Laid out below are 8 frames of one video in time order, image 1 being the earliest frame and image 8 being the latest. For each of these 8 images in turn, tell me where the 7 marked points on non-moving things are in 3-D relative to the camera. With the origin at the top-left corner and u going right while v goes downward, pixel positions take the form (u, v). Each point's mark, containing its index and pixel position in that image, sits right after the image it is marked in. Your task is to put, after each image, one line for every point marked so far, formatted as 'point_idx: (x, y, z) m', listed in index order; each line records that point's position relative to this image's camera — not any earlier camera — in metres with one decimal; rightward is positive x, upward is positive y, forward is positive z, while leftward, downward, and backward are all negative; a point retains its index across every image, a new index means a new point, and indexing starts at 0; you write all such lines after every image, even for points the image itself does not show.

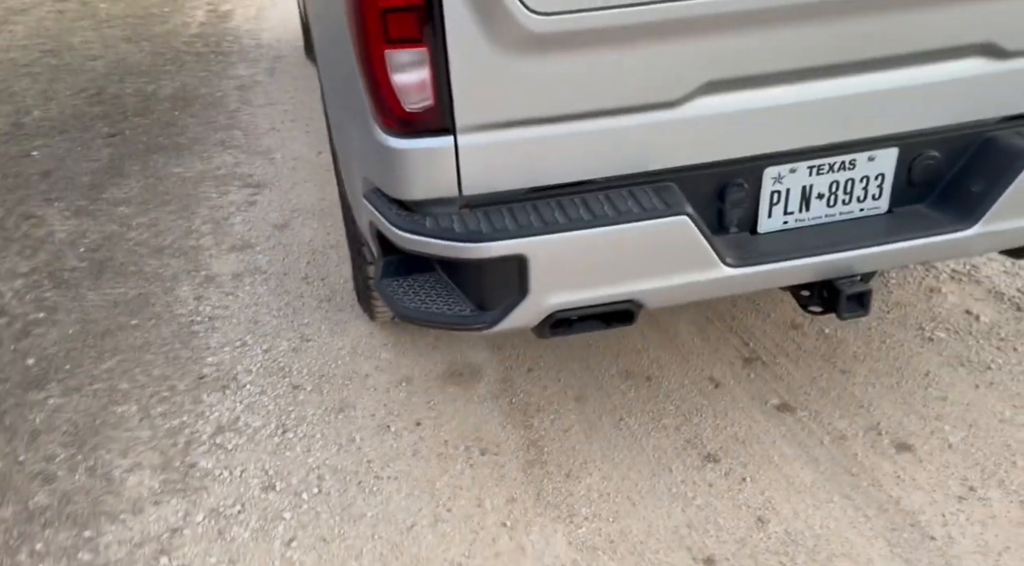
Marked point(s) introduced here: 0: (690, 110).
0: (+0.4, +0.4, +1.7) m
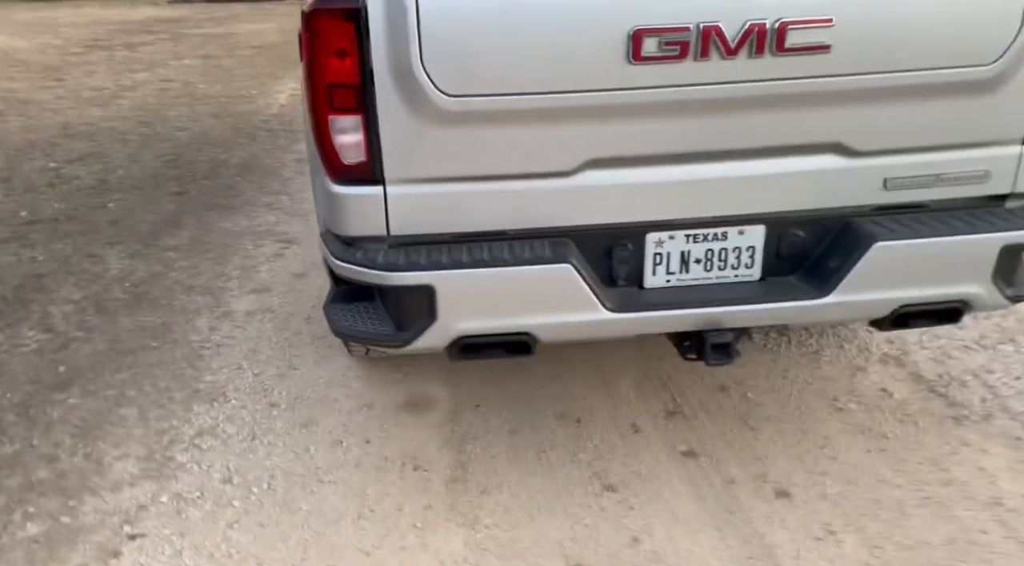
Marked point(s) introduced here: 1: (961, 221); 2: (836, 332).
0: (+0.2, +0.3, +2.1) m
1: (+1.3, +0.2, +2.2) m
2: (+1.4, -0.2, +3.3) m
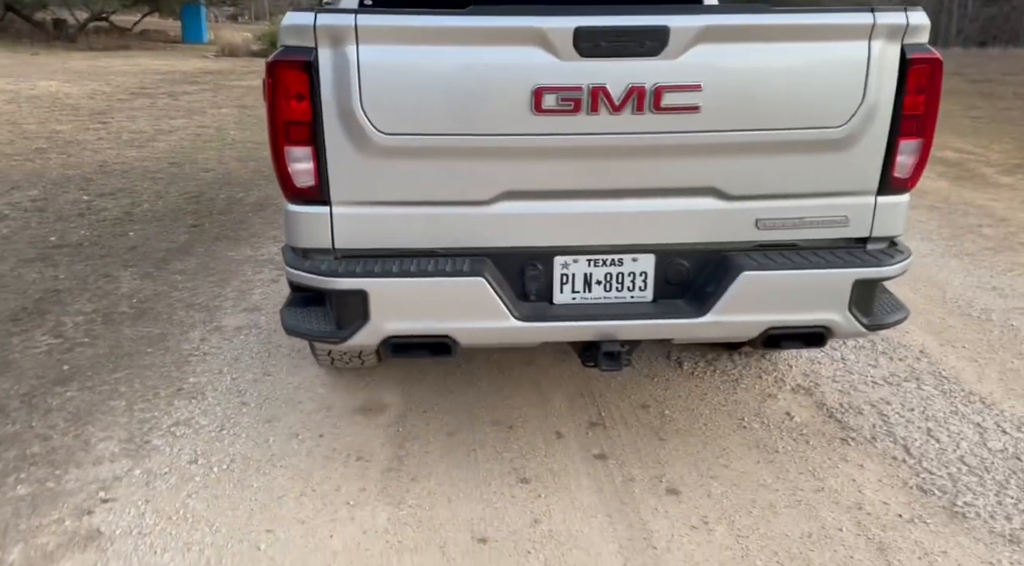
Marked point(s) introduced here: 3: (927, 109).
0: (-0.1, +0.2, +2.5) m
1: (+1.0, +0.1, +2.6) m
2: (+1.2, -0.4, +3.6) m
3: (+1.3, +0.6, +2.5) m
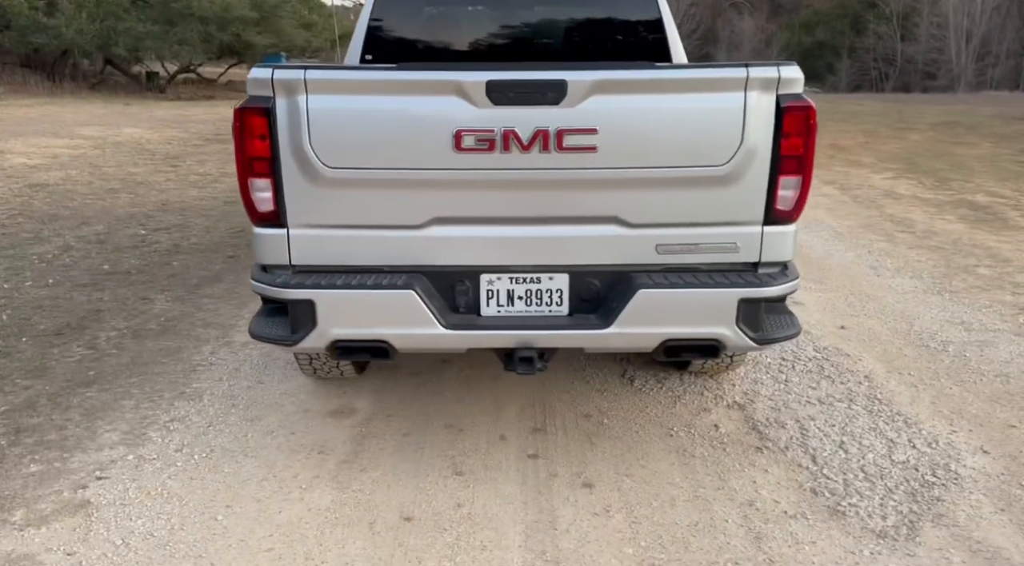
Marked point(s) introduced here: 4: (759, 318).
0: (-0.3, +0.2, +2.9) m
1: (+0.8, 0.0, +2.9) m
2: (+1.0, -0.5, +3.9) m
3: (+1.1, +0.5, +2.8) m
4: (+0.9, -0.1, +3.0) m
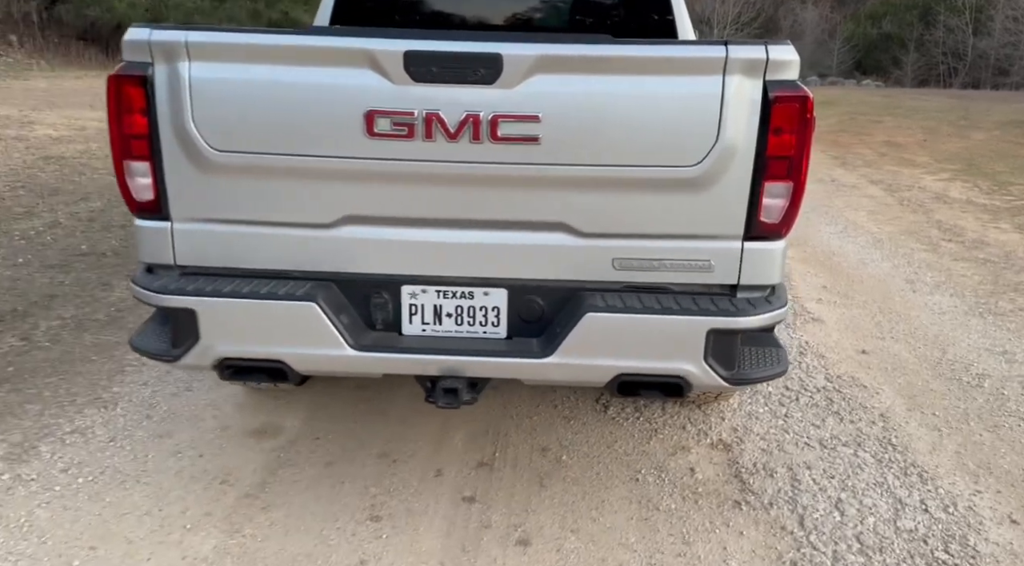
0: (-0.5, +0.2, +2.4) m
1: (+0.5, -0.1, +2.4) m
2: (+0.8, -0.6, +3.4) m
3: (+0.8, +0.4, +2.2) m
4: (+0.7, -0.2, +2.4) m
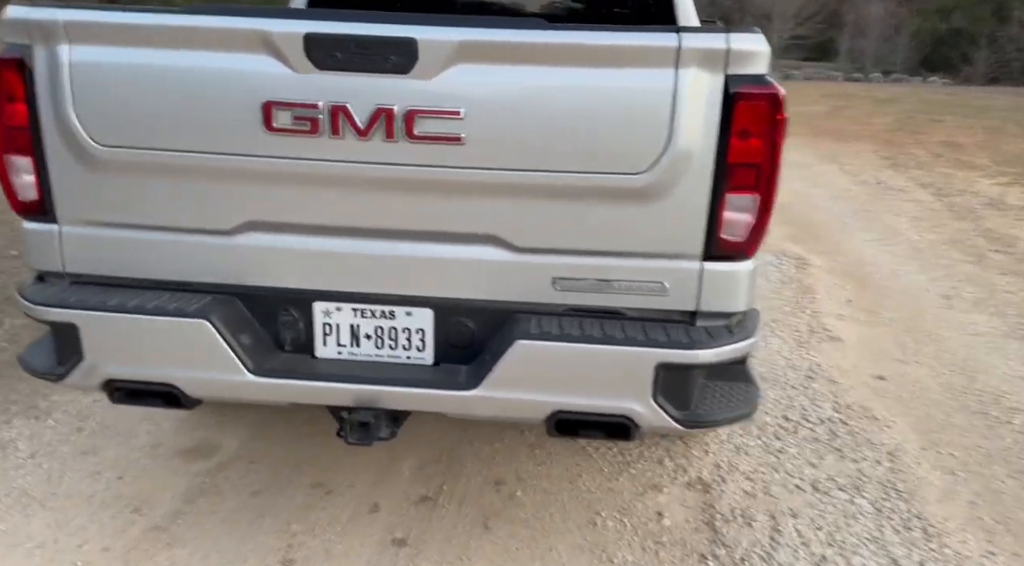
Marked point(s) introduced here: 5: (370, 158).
0: (-0.8, +0.1, +2.1) m
1: (+0.3, -0.1, +2.0) m
2: (+0.6, -0.7, +3.0) m
3: (+0.6, +0.3, +1.9) m
4: (+0.5, -0.3, +2.1) m
5: (-0.4, +0.3, +2.0) m
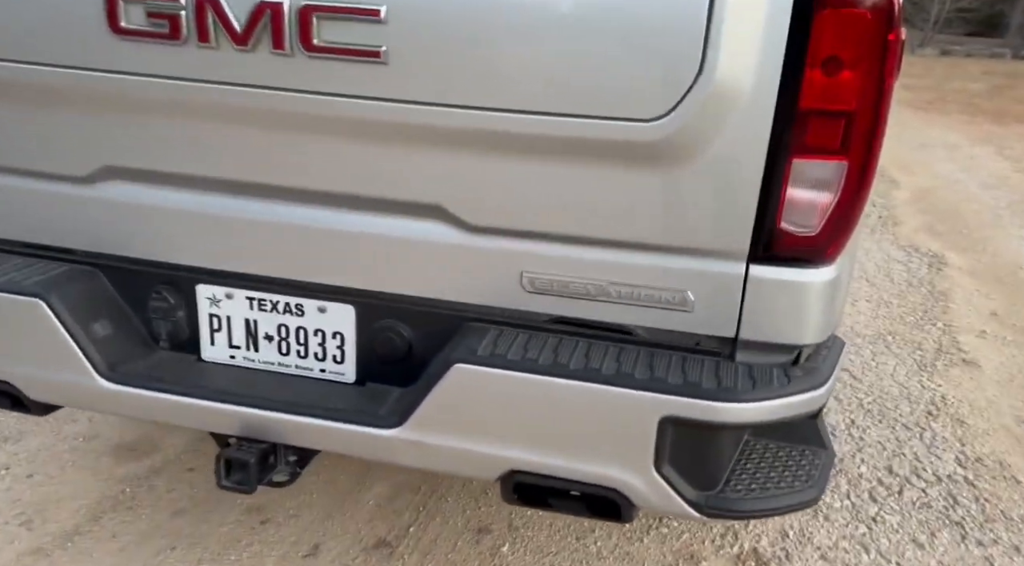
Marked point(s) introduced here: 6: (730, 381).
0: (-0.8, +0.2, +1.6) m
1: (+0.2, -0.2, +1.3) m
2: (+0.6, -0.7, +2.3) m
3: (+0.5, +0.3, +1.1) m
4: (+0.4, -0.3, +1.3) m
5: (-0.5, +0.4, +1.4) m
6: (+0.4, -0.2, +1.3) m
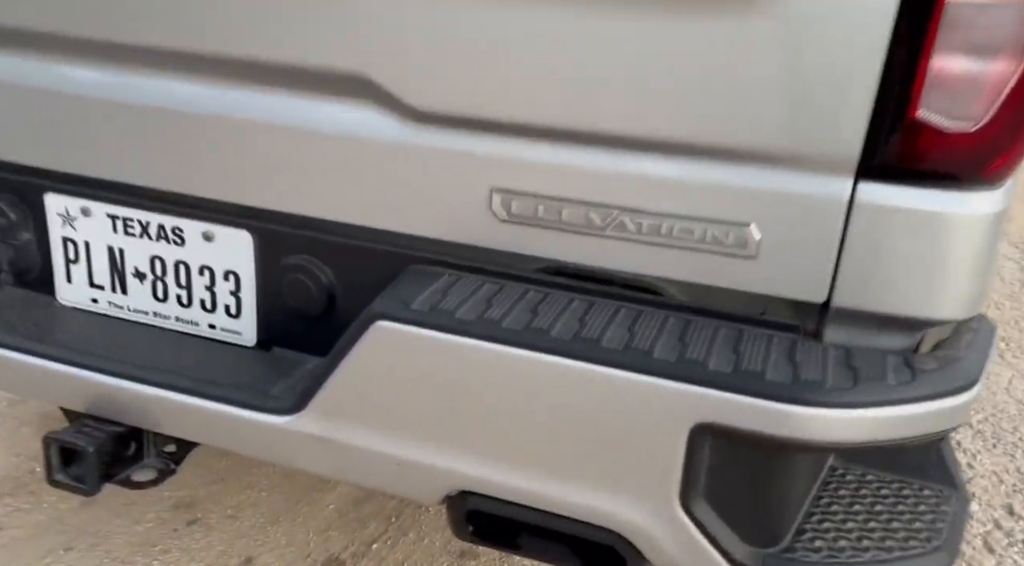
0: (-0.9, +0.3, +1.1) m
1: (+0.1, -0.1, +0.8) m
2: (+0.6, -0.6, +1.7) m
3: (+0.4, +0.4, +0.6) m
4: (+0.3, -0.2, +0.8) m
5: (-0.5, +0.5, +0.9) m
6: (+0.3, -0.1, +0.8) m
